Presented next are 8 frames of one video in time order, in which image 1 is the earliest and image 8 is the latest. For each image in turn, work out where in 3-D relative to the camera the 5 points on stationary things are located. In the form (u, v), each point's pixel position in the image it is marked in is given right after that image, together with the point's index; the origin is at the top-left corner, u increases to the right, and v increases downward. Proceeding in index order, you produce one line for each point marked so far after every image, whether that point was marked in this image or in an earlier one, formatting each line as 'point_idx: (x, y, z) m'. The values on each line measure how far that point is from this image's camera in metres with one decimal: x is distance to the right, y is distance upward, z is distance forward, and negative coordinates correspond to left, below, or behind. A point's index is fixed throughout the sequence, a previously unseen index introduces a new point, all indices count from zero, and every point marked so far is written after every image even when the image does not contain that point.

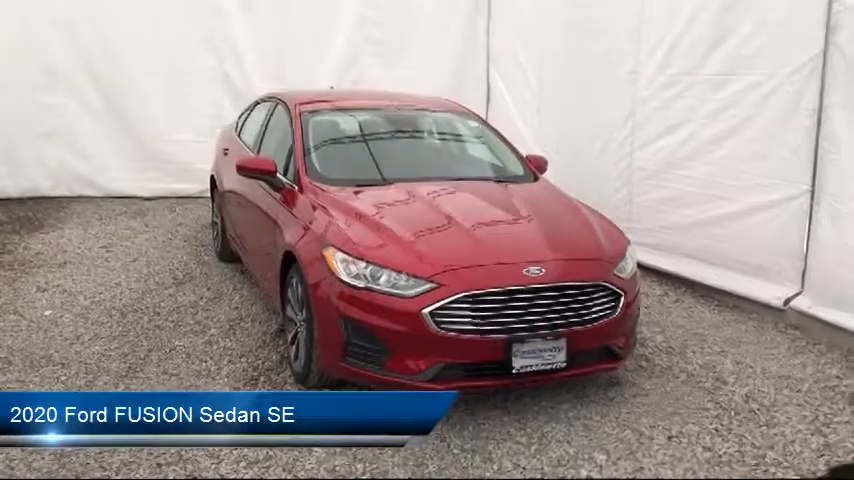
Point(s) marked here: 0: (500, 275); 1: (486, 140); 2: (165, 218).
0: (+0.3, -0.2, +3.4) m
1: (+0.5, +0.7, +5.2) m
2: (-2.8, +0.2, +8.5) m
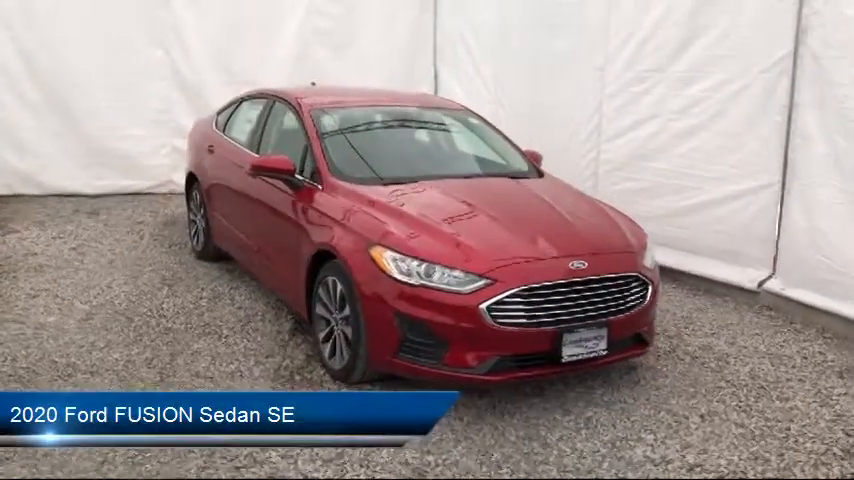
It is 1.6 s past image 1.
0: (+0.6, -0.1, +3.6) m
1: (+0.5, +0.7, +5.4) m
2: (-3.2, +0.2, +8.2) m
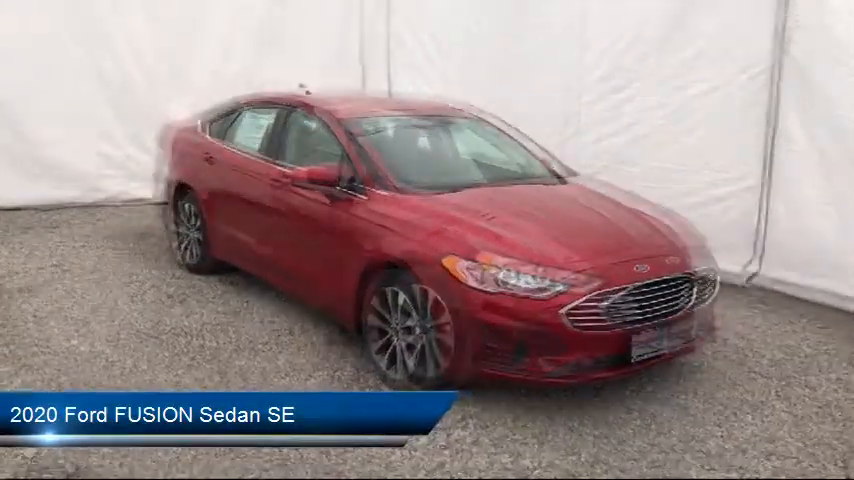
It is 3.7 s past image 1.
0: (+1.1, -0.1, +3.8) m
1: (+0.6, +0.7, +5.5) m
2: (-3.5, +0.1, +7.6) m
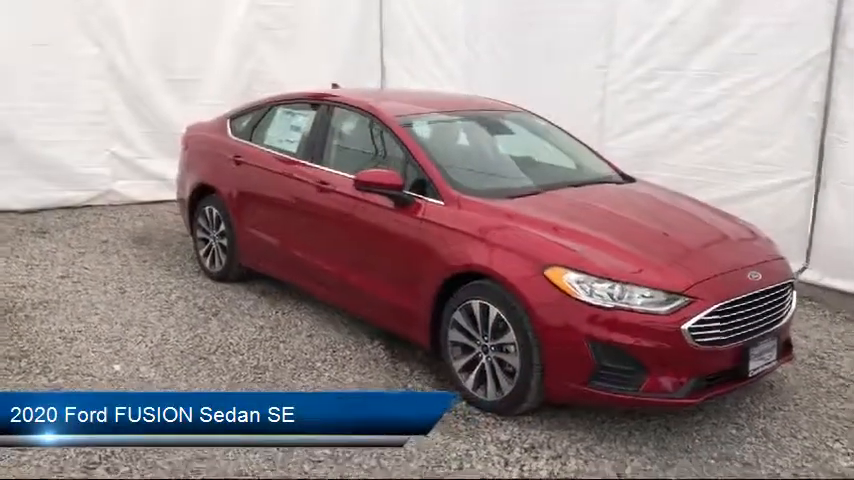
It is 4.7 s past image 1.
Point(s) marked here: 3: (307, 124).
0: (+1.4, -0.2, +3.5) m
1: (+0.9, +0.7, +5.2) m
2: (-3.2, +0.1, +7.3) m
3: (-0.8, +0.8, +5.1) m
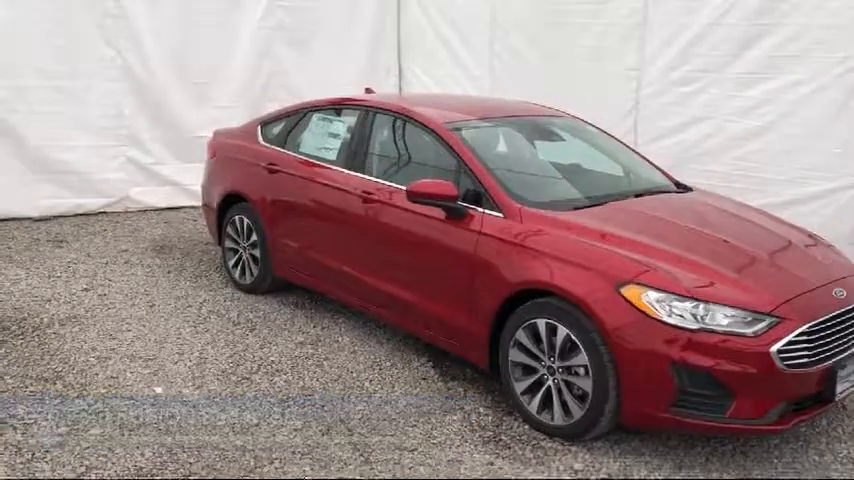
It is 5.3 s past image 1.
0: (+1.7, -0.2, +3.3) m
1: (+1.2, +0.6, +5.0) m
2: (-3.0, 0.0, +7.1) m
3: (-0.5, +0.7, +4.9) m
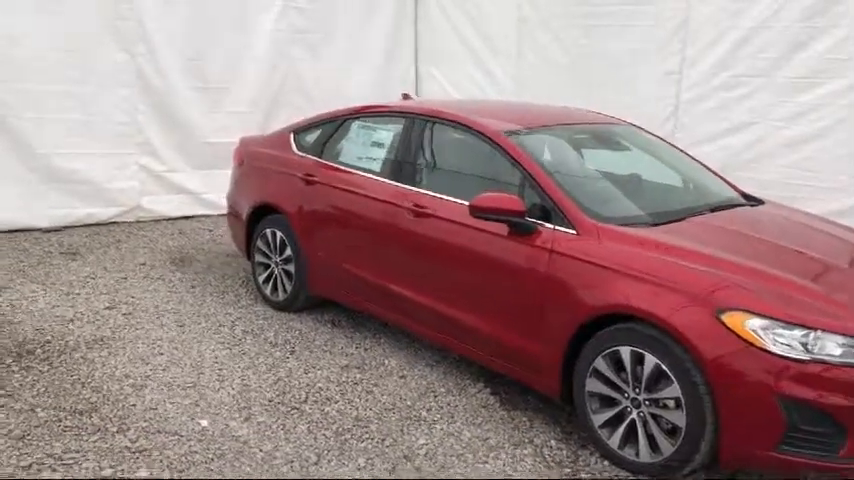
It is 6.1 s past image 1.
0: (+2.0, -0.3, +3.0) m
1: (+1.5, +0.5, +4.7) m
2: (-2.7, -0.1, +6.7) m
3: (-0.2, +0.6, +4.6) m
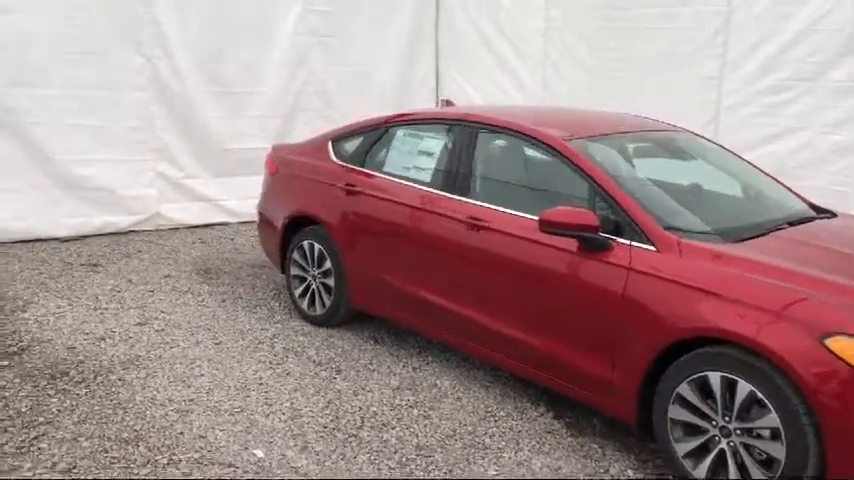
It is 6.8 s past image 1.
0: (+2.3, -0.4, +2.8) m
1: (+1.8, +0.4, +4.5) m
2: (-2.4, -0.2, +6.5) m
3: (+0.1, +0.5, +4.4) m
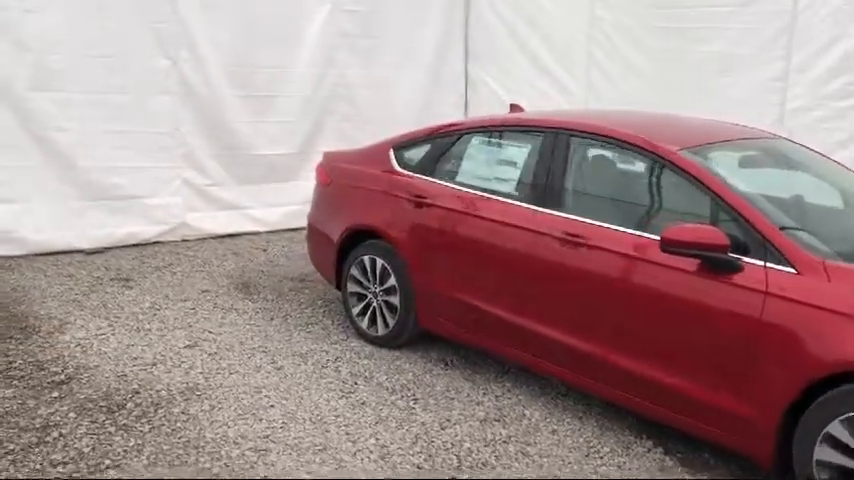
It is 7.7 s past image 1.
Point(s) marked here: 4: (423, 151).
0: (+2.7, -0.5, +2.5) m
1: (+2.2, +0.4, +4.2) m
2: (-2.0, -0.3, +6.2) m
3: (+0.5, +0.4, +4.0) m
4: (0.0, +0.5, +4.5) m
